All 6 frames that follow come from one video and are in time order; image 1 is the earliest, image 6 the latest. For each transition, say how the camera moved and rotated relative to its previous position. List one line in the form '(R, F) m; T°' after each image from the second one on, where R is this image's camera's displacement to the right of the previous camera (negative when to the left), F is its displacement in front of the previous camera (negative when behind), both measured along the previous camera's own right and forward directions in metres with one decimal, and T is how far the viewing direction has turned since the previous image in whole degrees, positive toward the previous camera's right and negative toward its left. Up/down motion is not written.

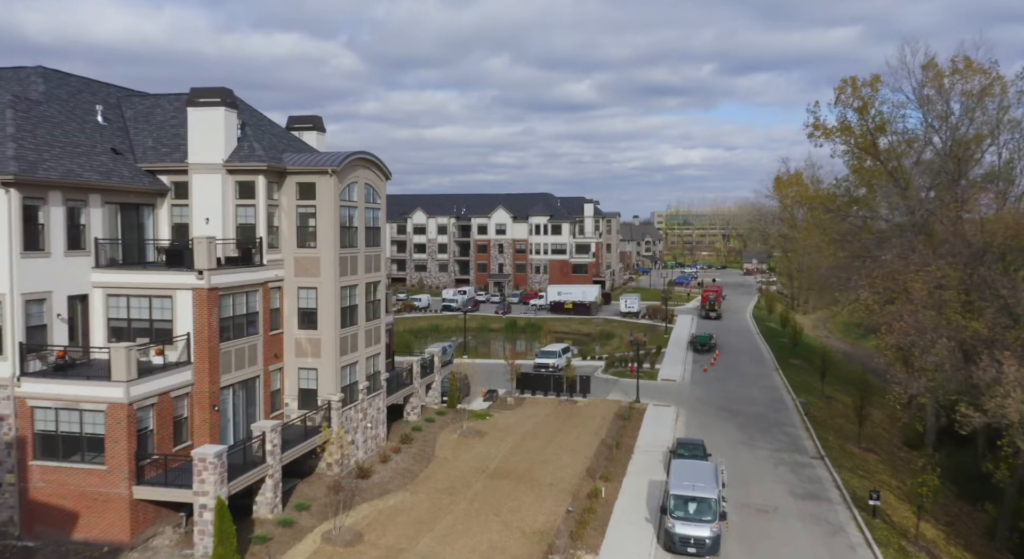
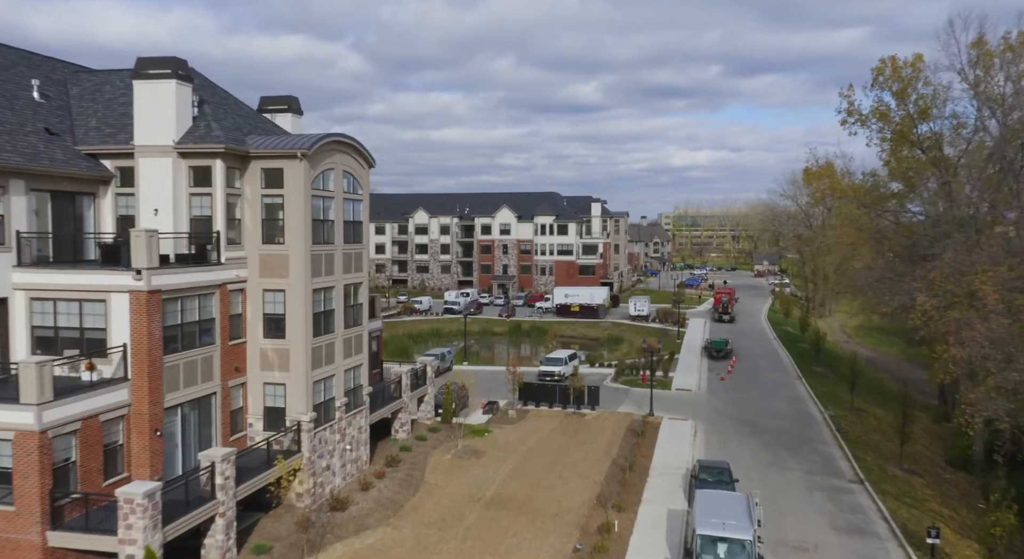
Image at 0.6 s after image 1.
(+0.2, +2.9) m; 0°
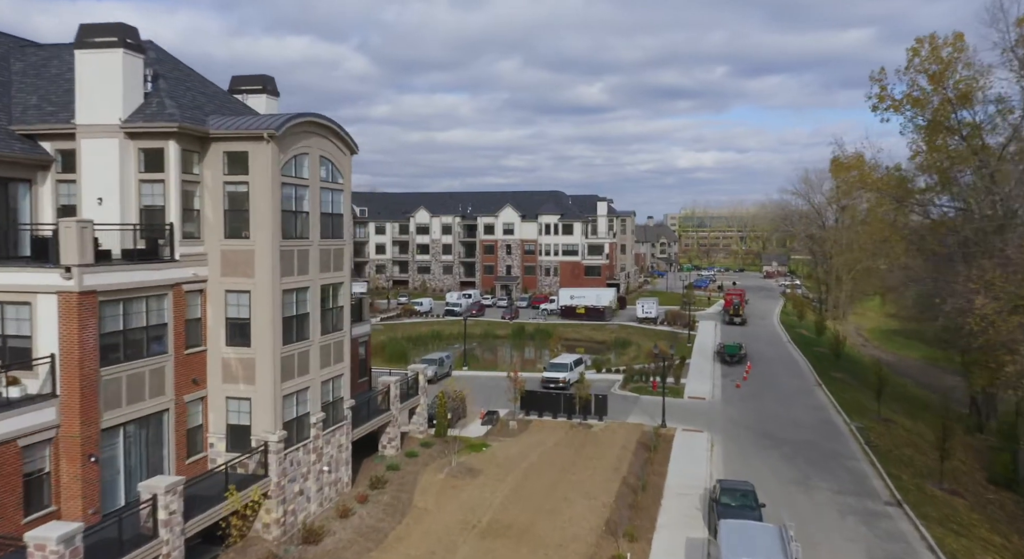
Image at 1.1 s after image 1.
(+0.2, +2.3) m; 0°
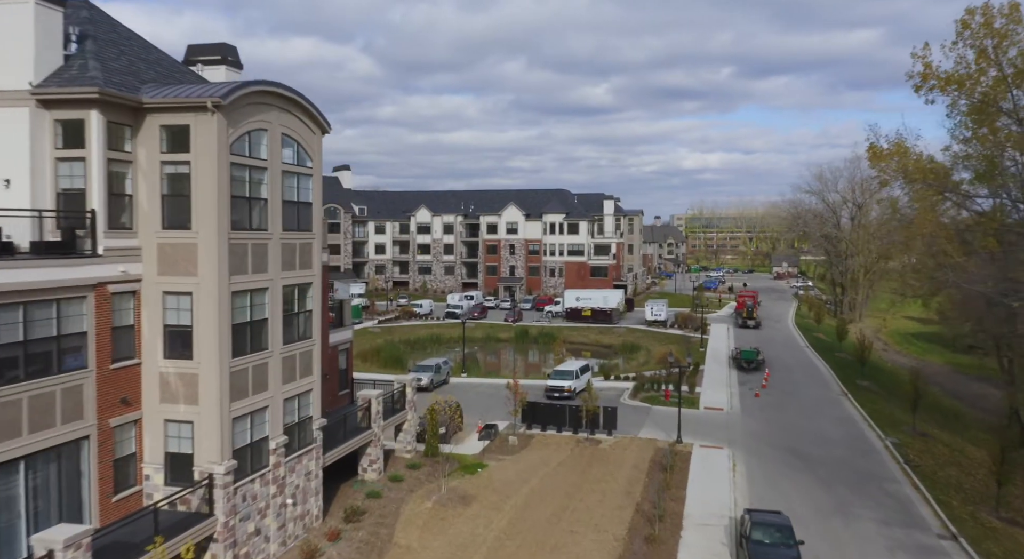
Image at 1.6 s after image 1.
(+0.2, +2.7) m; 0°
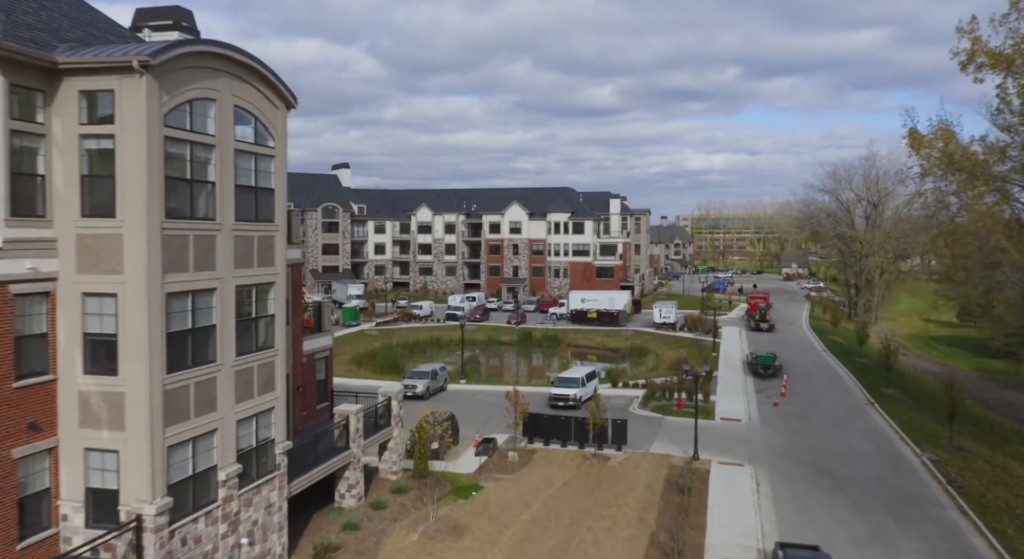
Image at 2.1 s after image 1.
(+0.2, +2.4) m; 0°
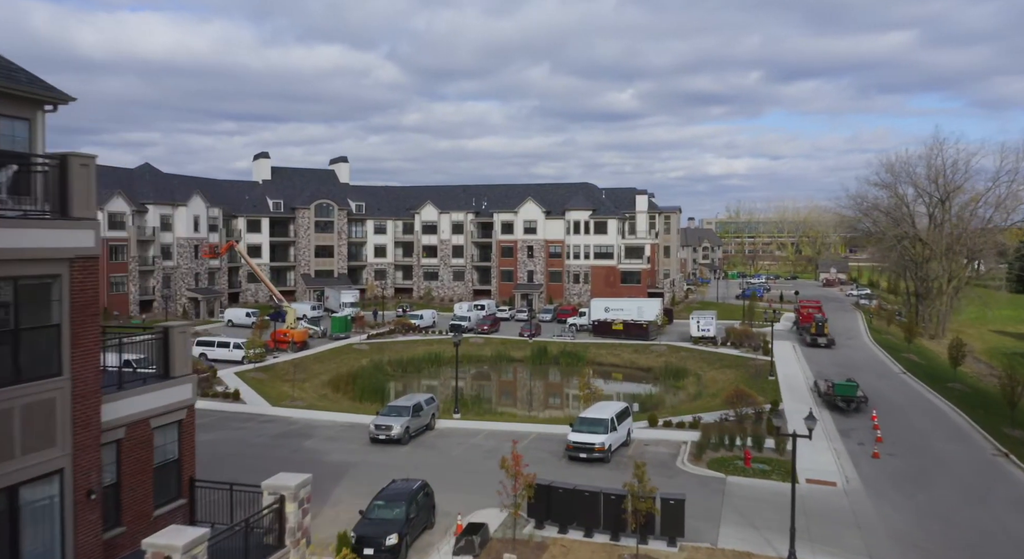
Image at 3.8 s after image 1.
(+0.5, +8.4) m; -1°
